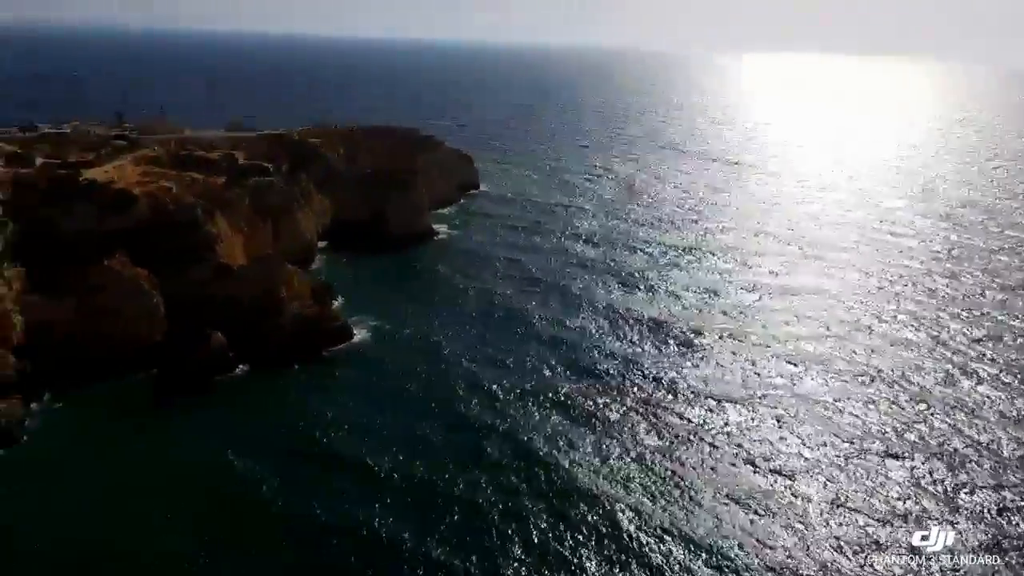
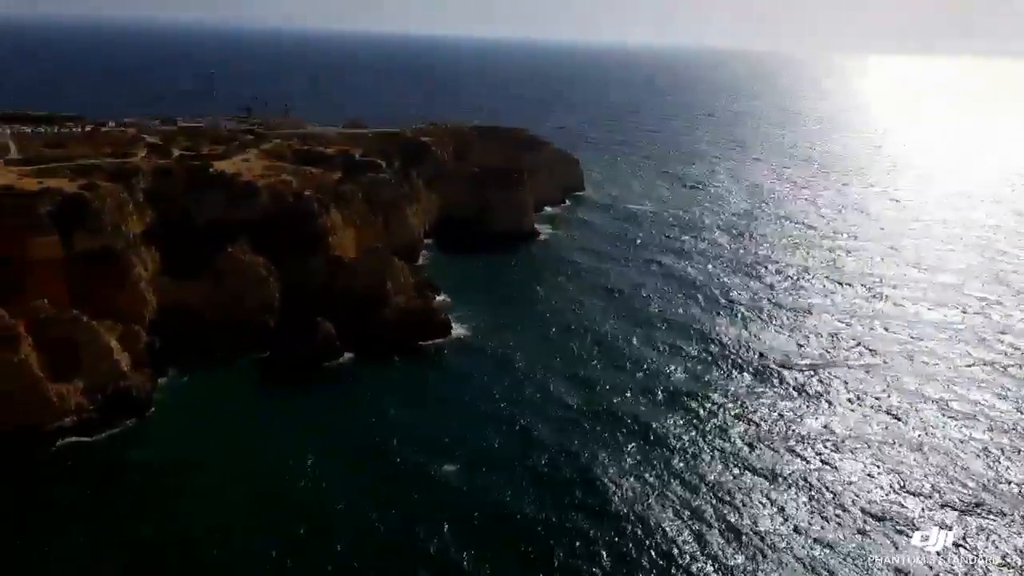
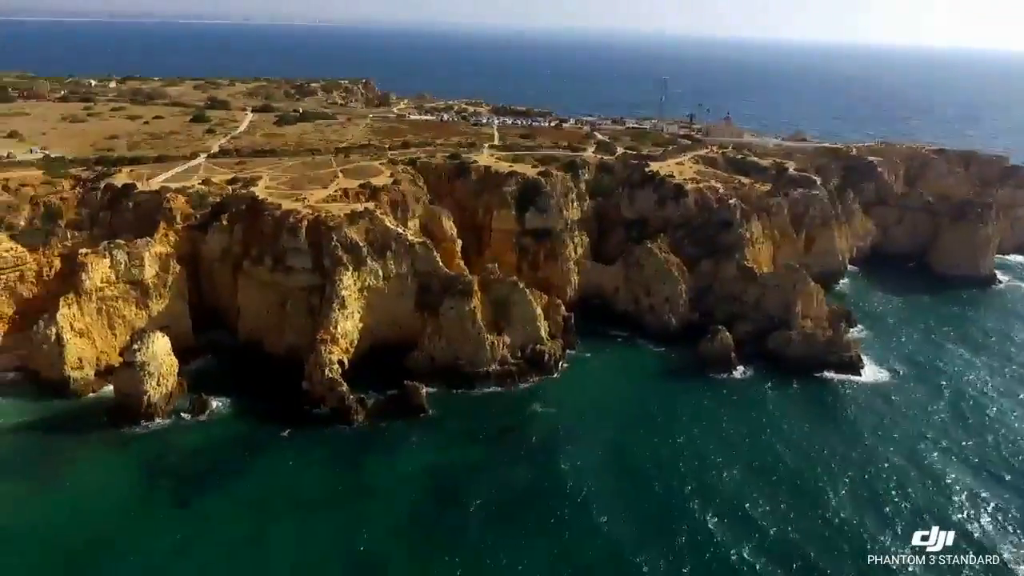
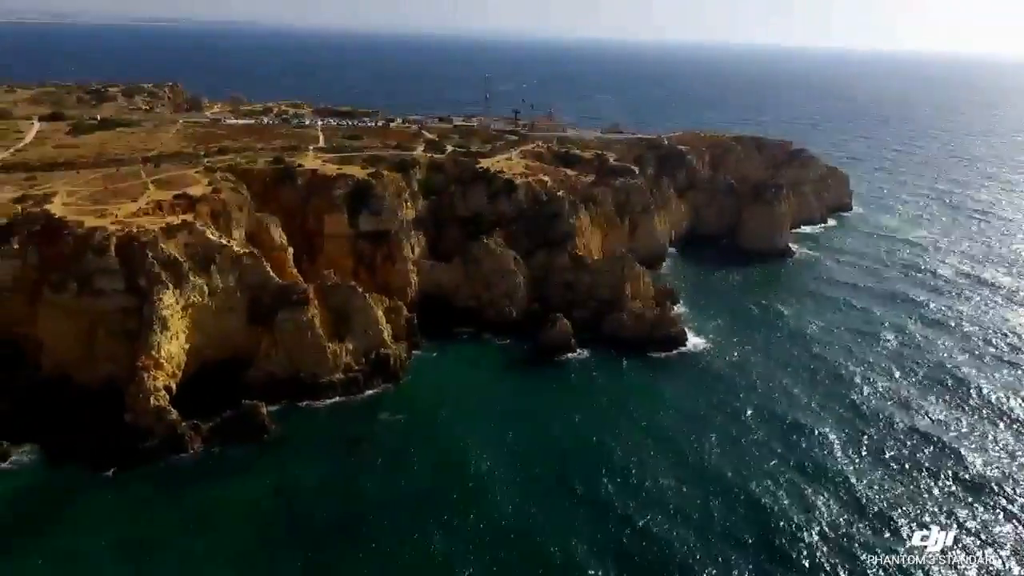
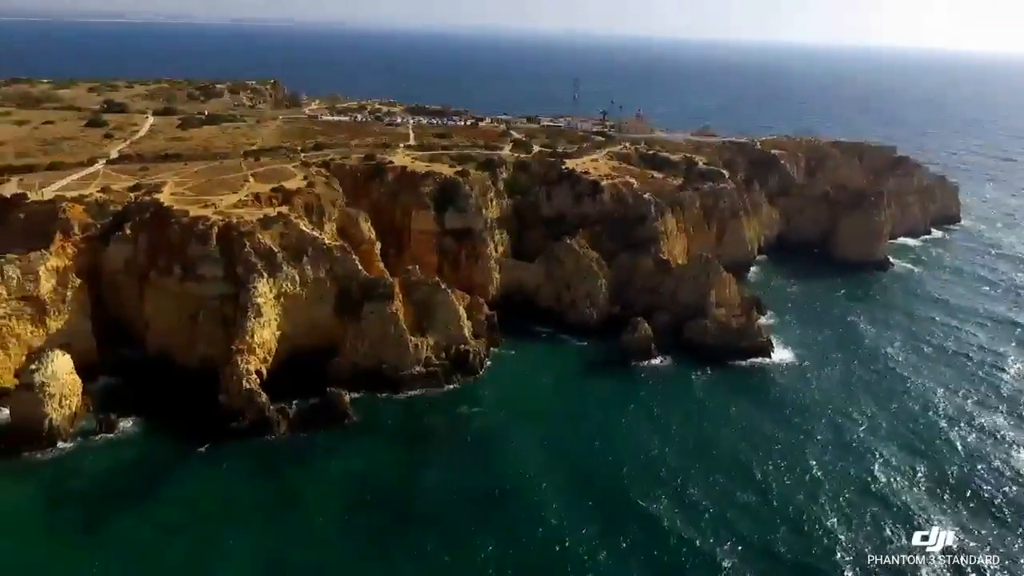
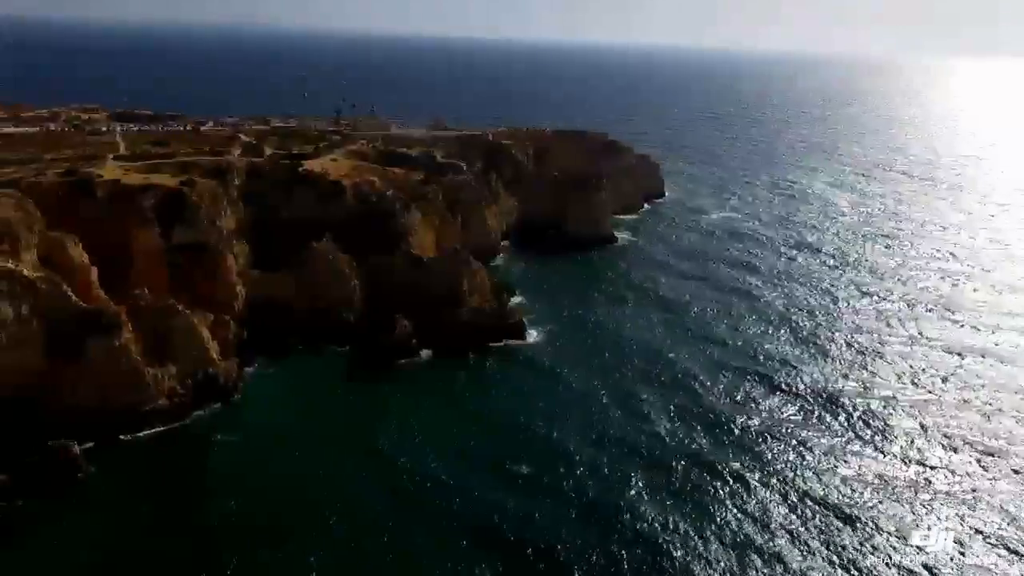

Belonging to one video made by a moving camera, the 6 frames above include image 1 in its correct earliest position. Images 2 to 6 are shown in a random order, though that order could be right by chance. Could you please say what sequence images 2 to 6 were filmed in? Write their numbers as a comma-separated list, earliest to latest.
2, 6, 4, 5, 3
